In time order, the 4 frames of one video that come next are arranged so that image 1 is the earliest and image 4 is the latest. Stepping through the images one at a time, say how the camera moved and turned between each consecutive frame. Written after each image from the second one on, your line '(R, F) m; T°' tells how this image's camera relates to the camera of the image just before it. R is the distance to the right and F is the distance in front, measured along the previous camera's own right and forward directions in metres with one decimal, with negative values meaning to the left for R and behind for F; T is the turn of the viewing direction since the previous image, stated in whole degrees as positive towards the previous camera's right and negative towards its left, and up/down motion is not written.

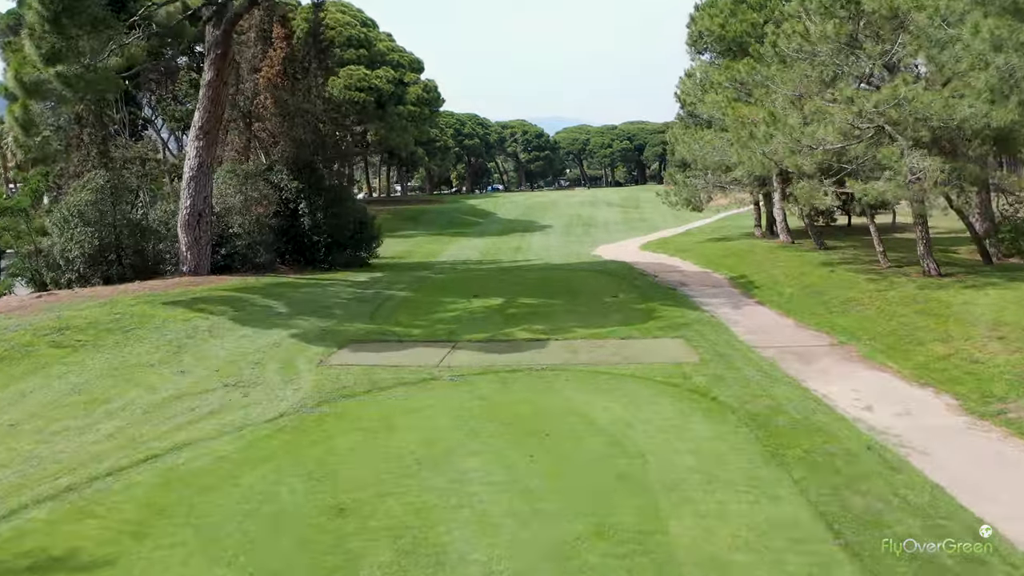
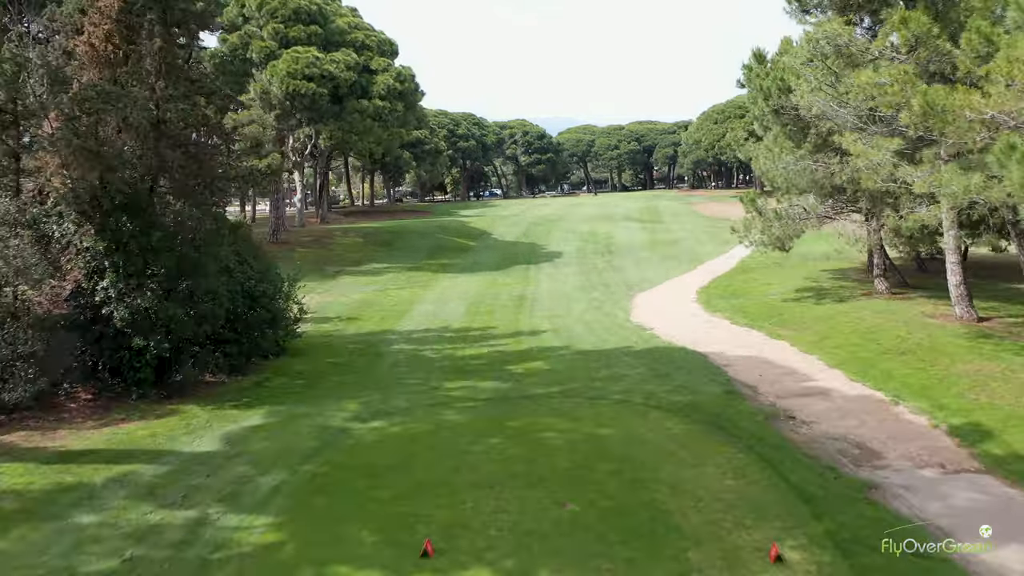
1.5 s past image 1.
(0.0, +7.6) m; 0°
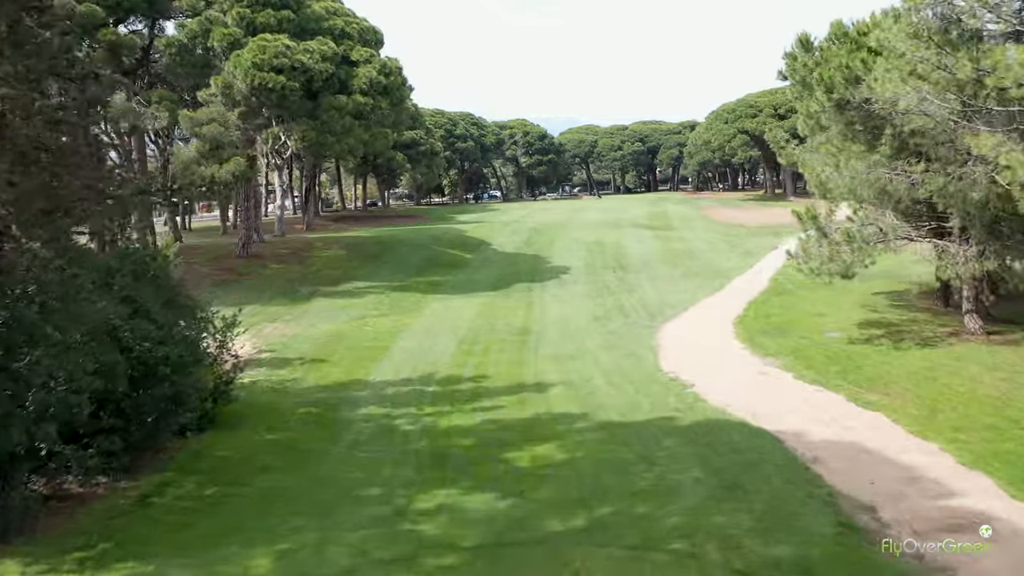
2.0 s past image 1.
(0.0, +3.1) m; 0°
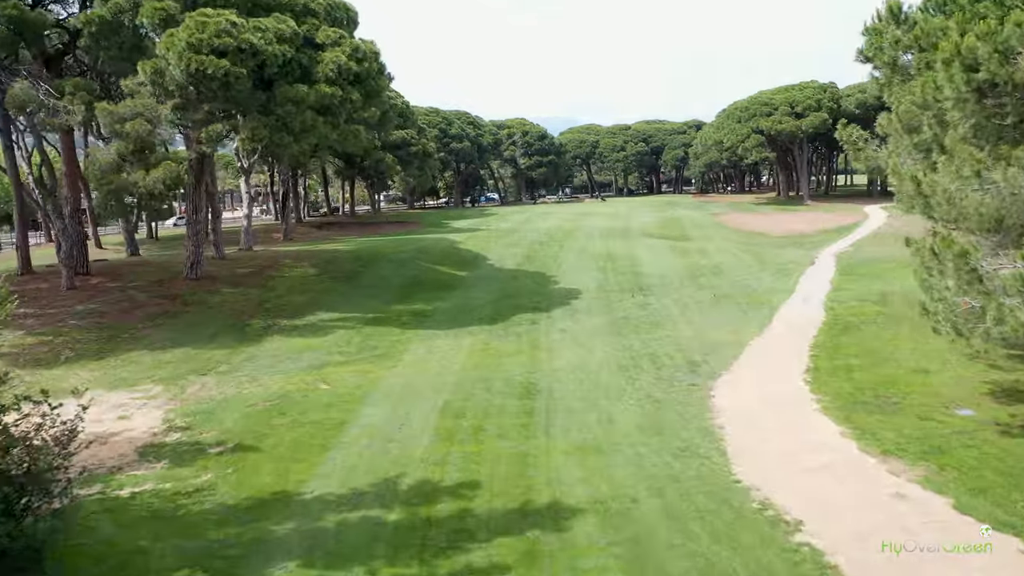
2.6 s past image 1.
(-0.1, +4.0) m; 0°
